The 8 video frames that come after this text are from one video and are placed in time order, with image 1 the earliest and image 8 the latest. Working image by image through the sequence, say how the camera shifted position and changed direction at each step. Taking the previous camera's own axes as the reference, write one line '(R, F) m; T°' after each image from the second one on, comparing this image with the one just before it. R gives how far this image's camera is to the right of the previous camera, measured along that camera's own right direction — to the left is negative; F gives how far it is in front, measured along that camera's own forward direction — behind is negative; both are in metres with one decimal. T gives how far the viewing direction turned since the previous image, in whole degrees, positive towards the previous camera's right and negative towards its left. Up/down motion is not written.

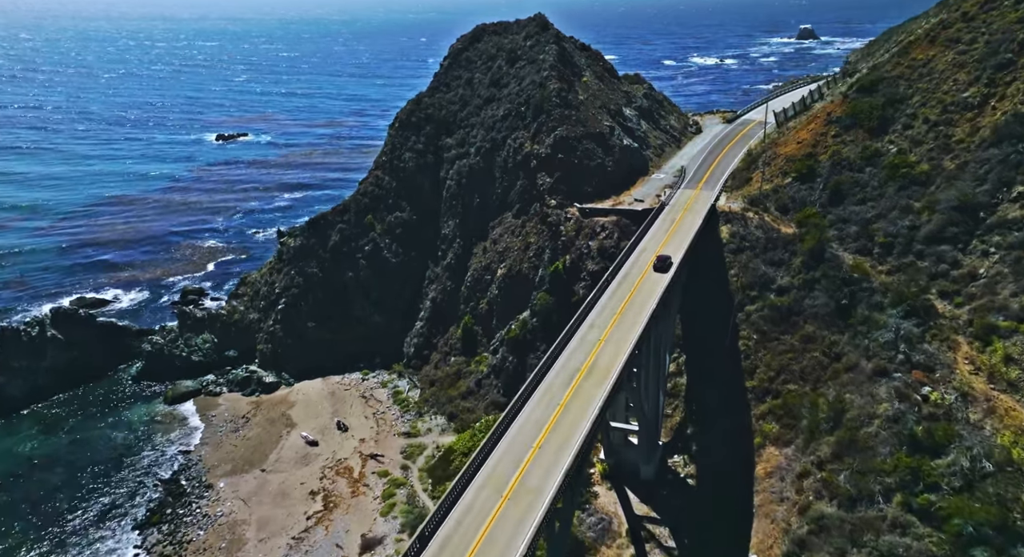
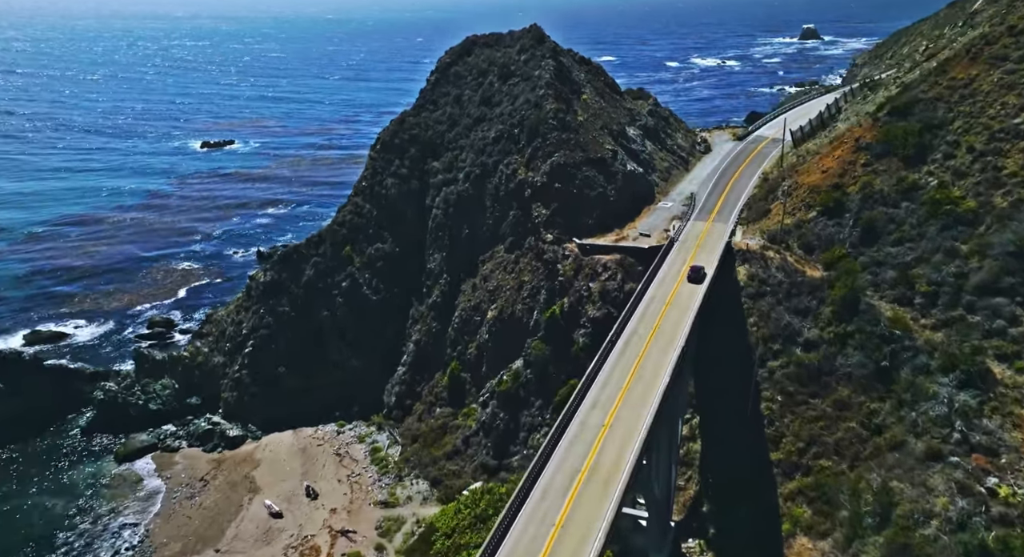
(+0.3, +5.1) m; 0°
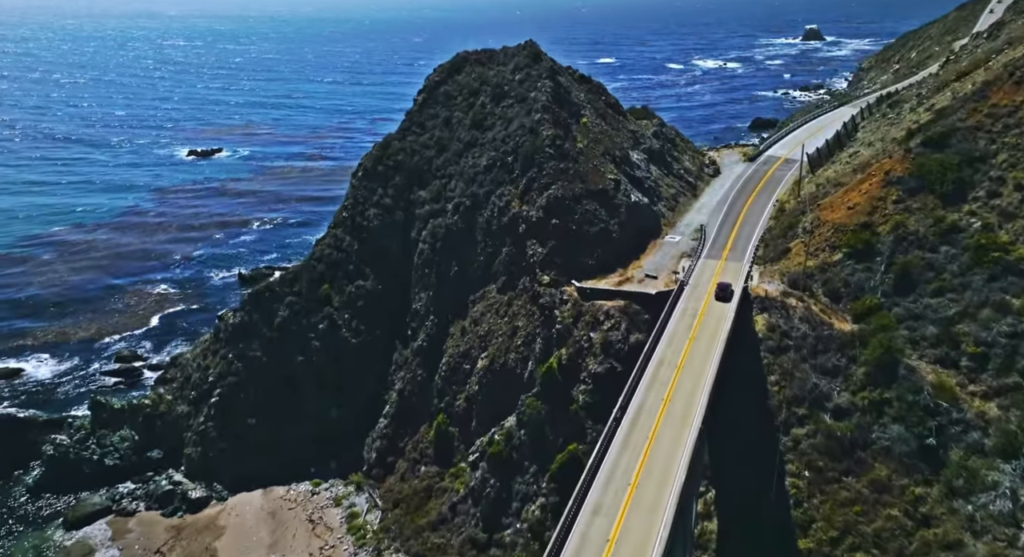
(+0.3, +4.3) m; 0°
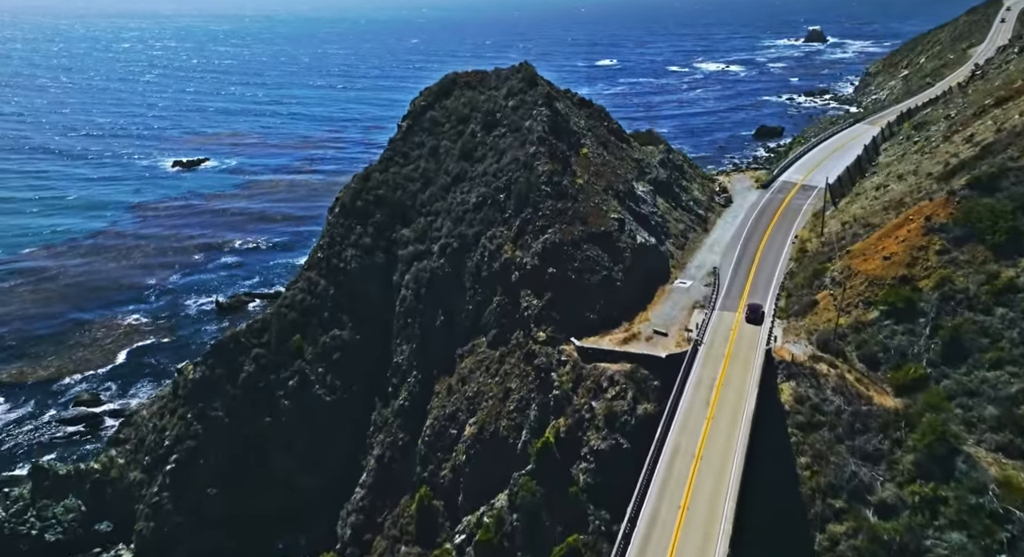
(+0.3, +4.6) m; 0°
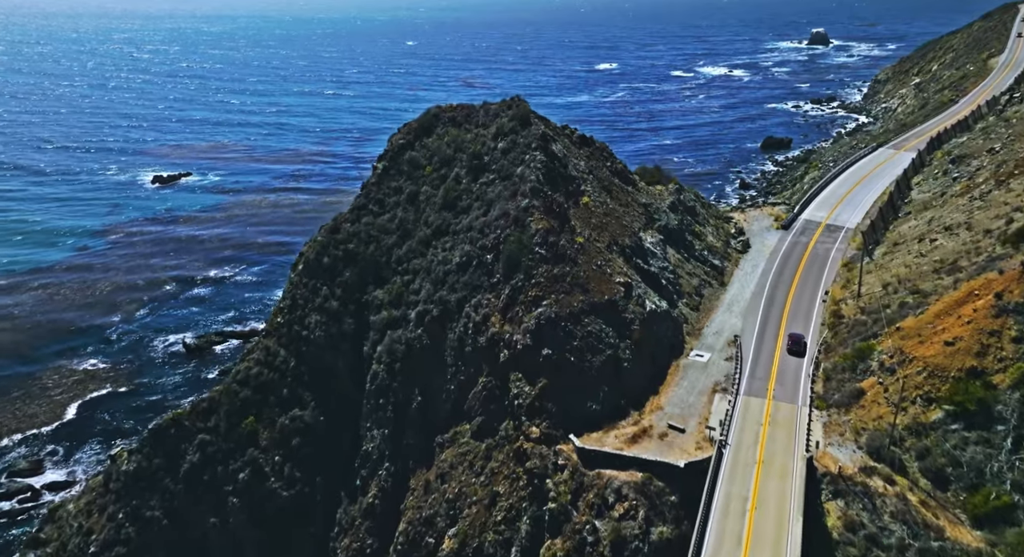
(+0.4, +5.8) m; 0°
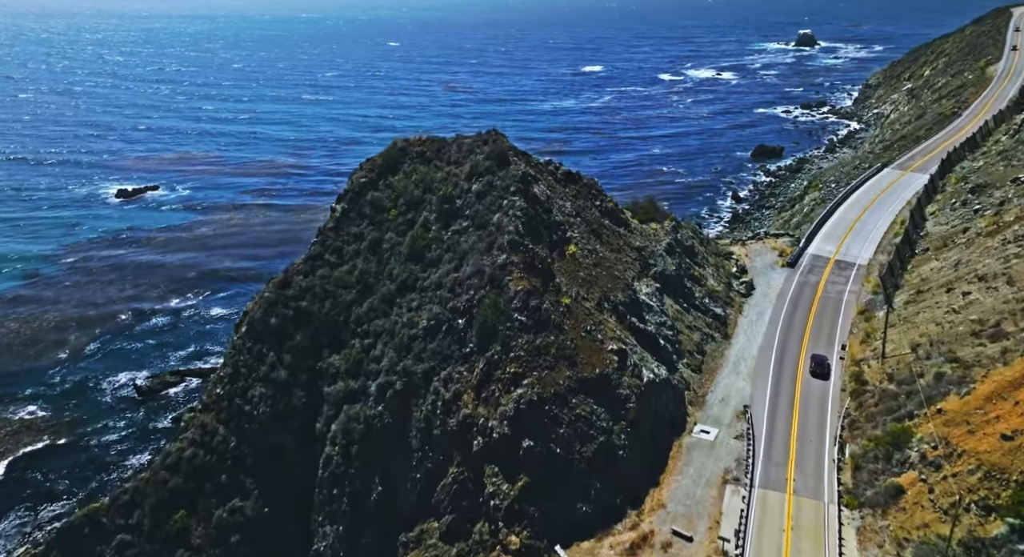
(+0.4, +4.9) m; +1°
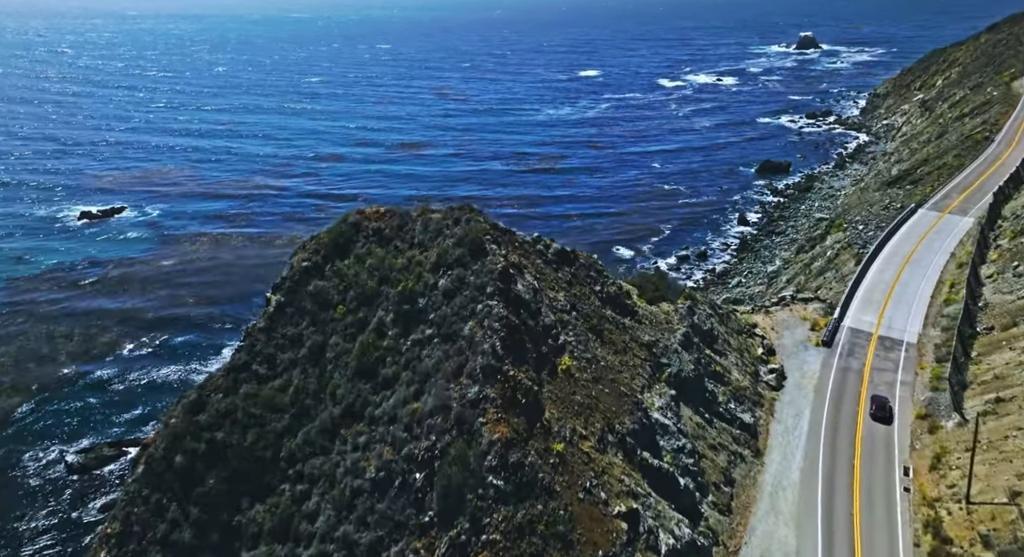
(+0.6, +7.4) m; 0°
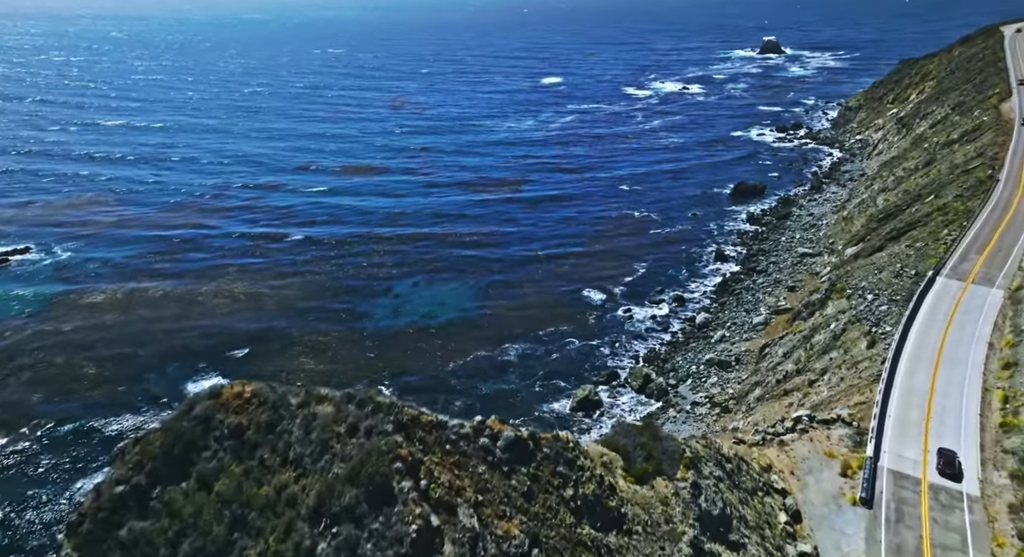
(+0.9, +9.8) m; +3°
